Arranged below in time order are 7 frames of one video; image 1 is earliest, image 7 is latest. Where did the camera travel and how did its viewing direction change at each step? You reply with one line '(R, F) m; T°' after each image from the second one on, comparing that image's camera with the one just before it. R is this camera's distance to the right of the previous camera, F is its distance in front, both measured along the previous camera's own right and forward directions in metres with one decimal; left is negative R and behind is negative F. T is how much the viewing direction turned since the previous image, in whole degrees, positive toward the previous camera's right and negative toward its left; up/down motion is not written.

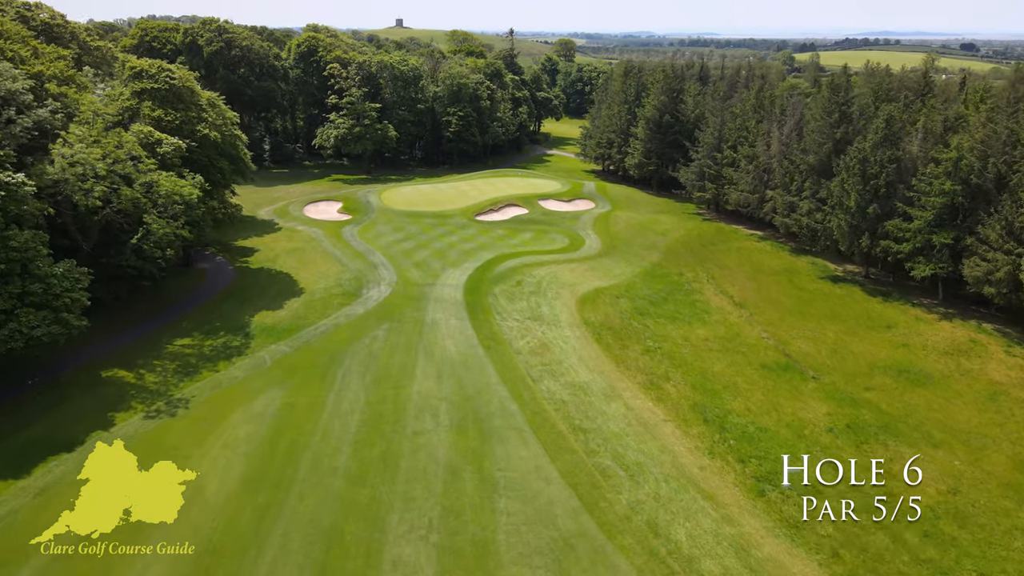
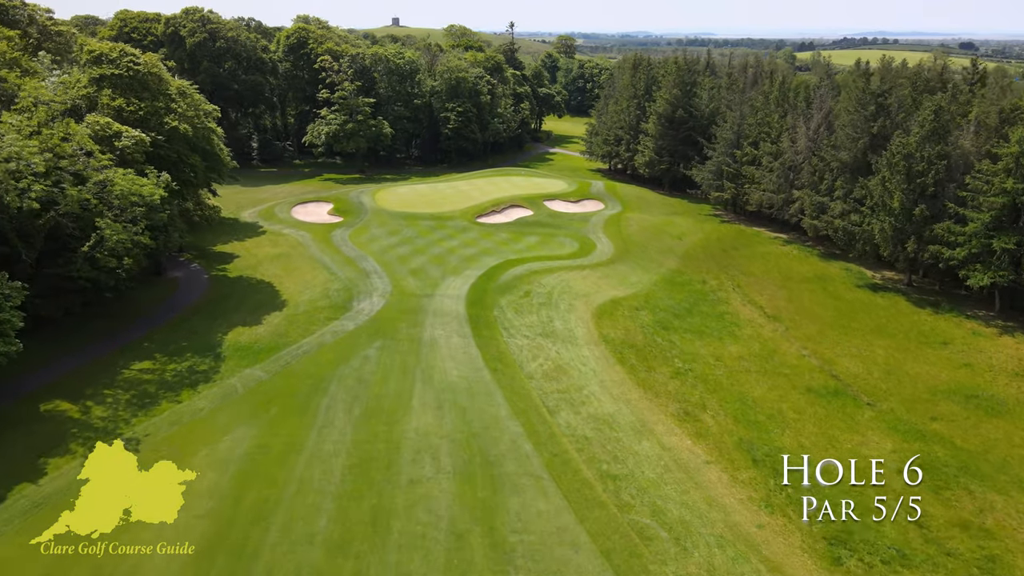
(-0.5, +4.0) m; 0°
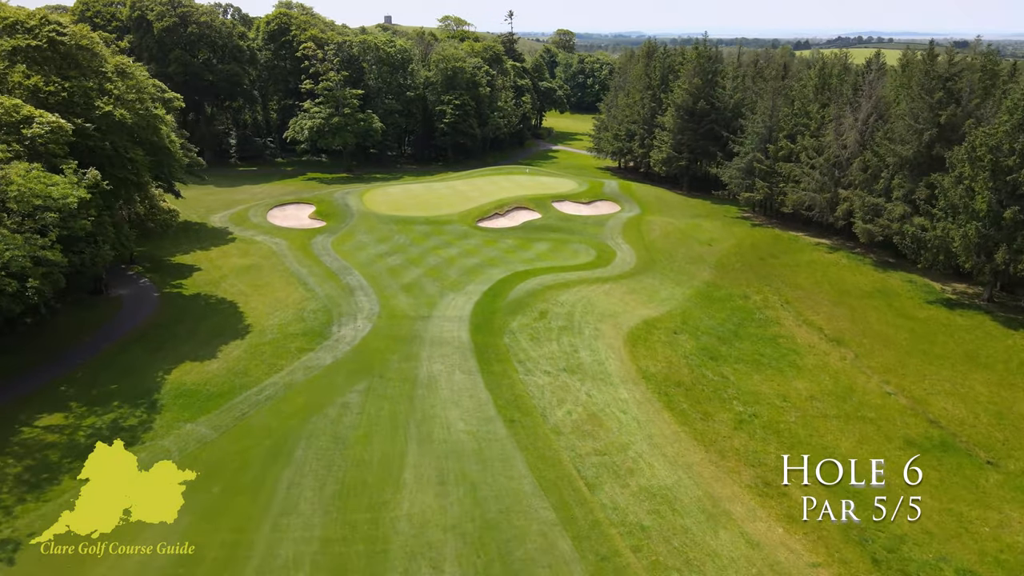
(-0.8, +5.9) m; +1°
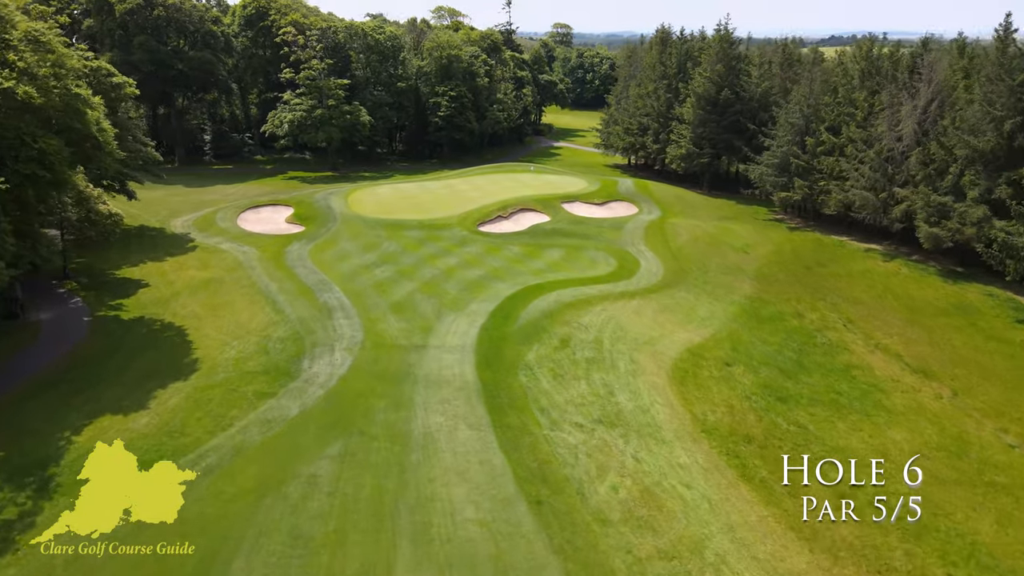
(-0.7, +5.5) m; +1°
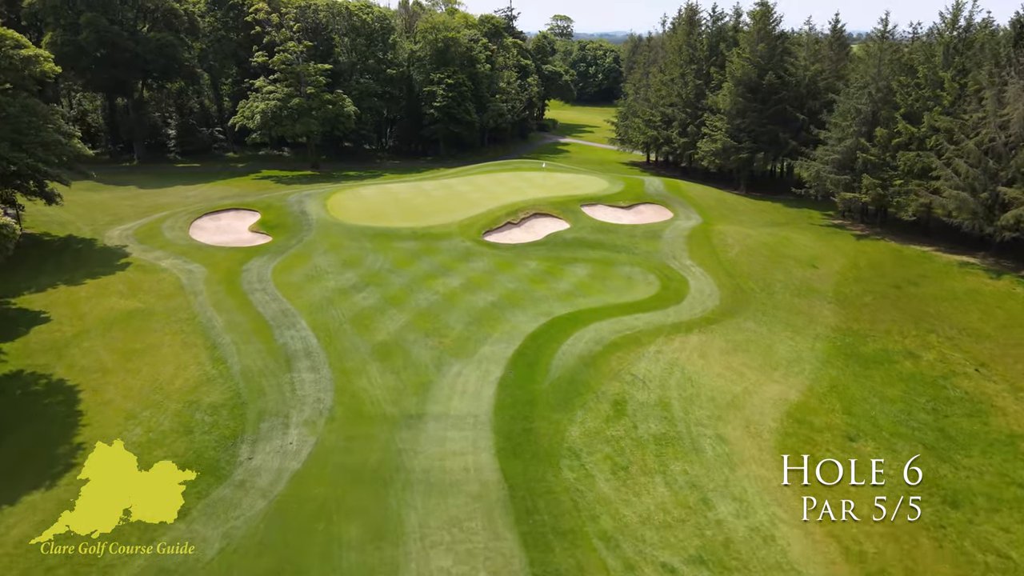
(-0.9, +7.0) m; +1°
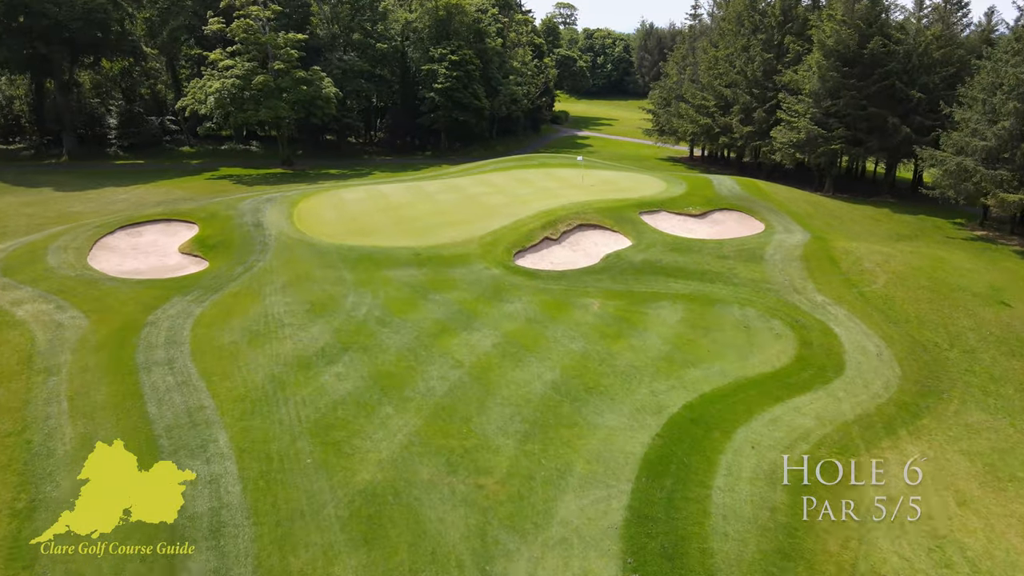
(-1.6, +9.8) m; +1°
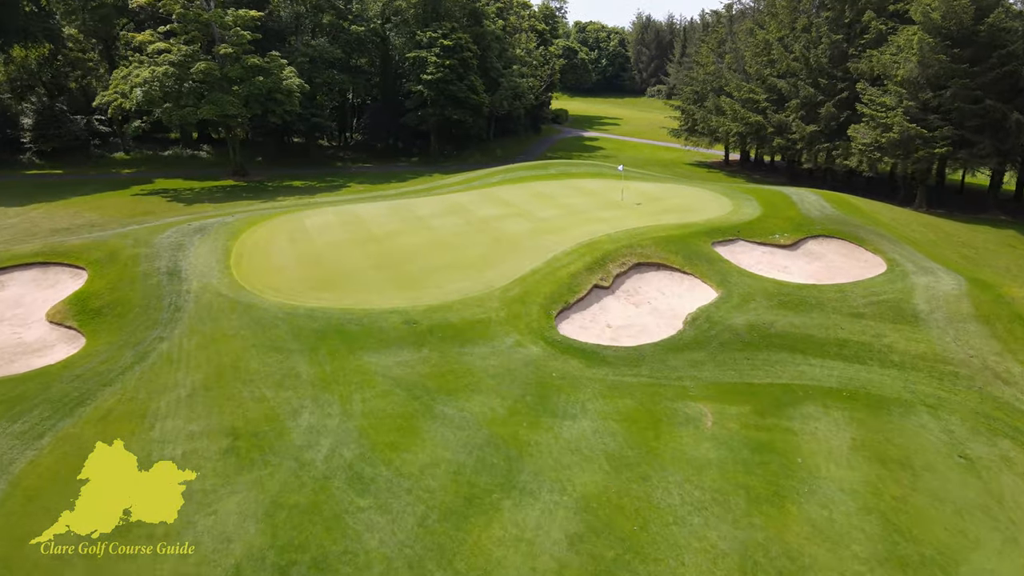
(-1.3, +7.7) m; +1°
